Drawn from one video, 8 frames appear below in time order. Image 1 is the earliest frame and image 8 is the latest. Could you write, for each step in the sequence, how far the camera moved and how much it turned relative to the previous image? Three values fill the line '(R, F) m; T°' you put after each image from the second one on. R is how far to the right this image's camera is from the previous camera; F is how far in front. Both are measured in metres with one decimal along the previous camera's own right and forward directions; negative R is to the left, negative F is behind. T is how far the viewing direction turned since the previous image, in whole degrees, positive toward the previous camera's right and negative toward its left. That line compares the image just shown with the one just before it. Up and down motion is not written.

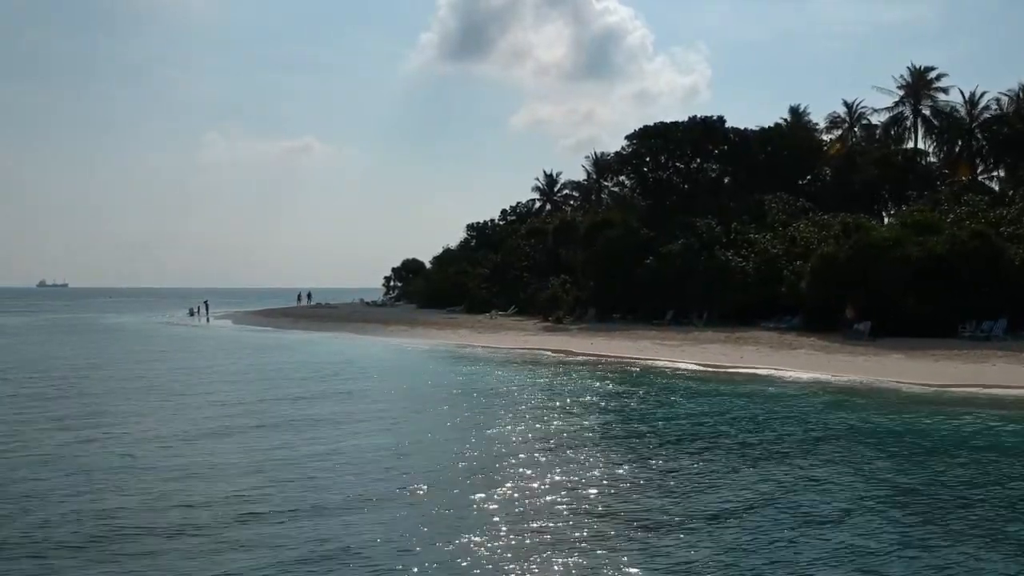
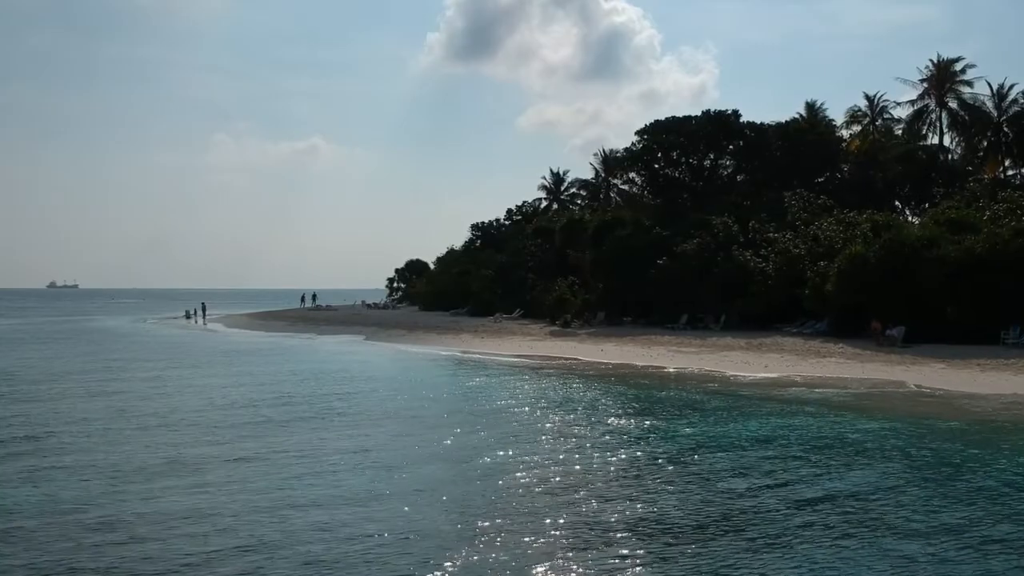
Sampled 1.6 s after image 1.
(+0.1, +2.4) m; 0°
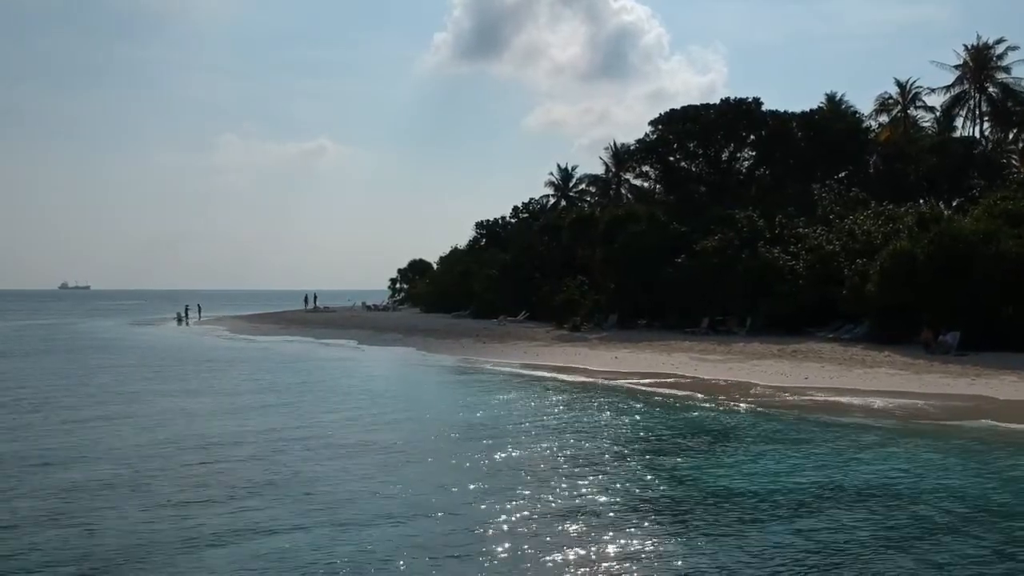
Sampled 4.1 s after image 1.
(+0.1, +3.5) m; -1°
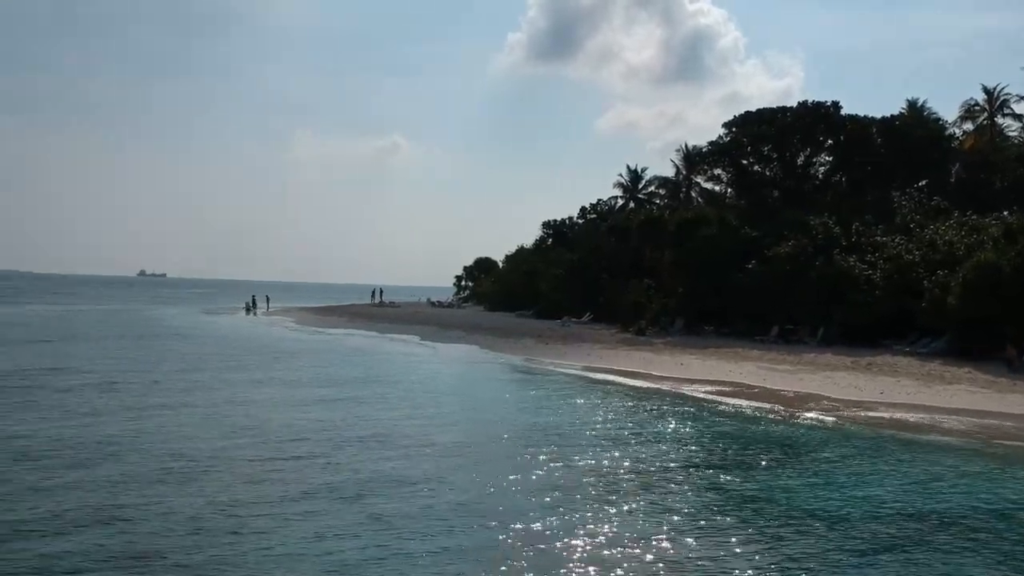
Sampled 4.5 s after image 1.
(0.0, +0.2) m; -4°
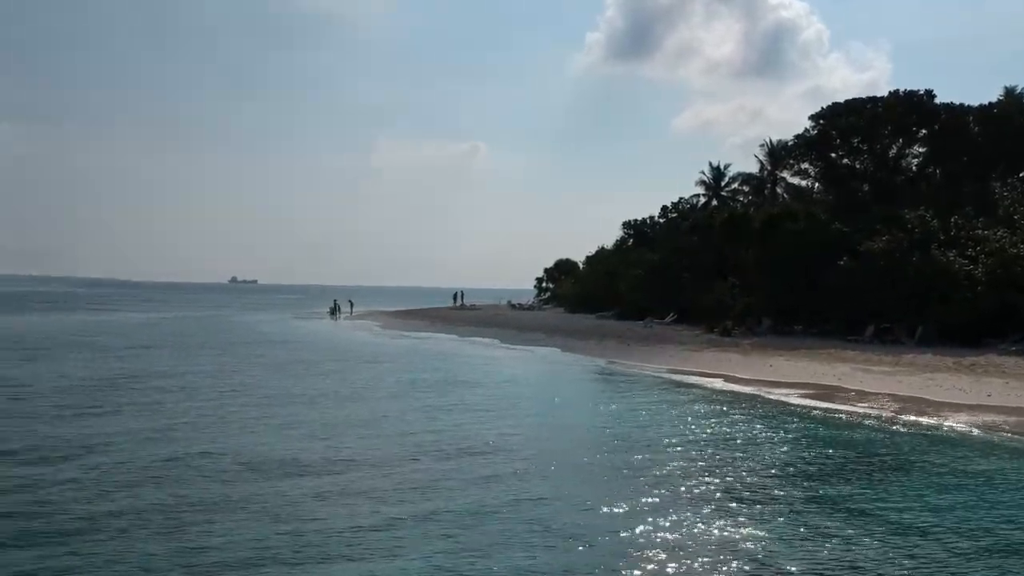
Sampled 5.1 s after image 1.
(0.0, +0.4) m; -5°
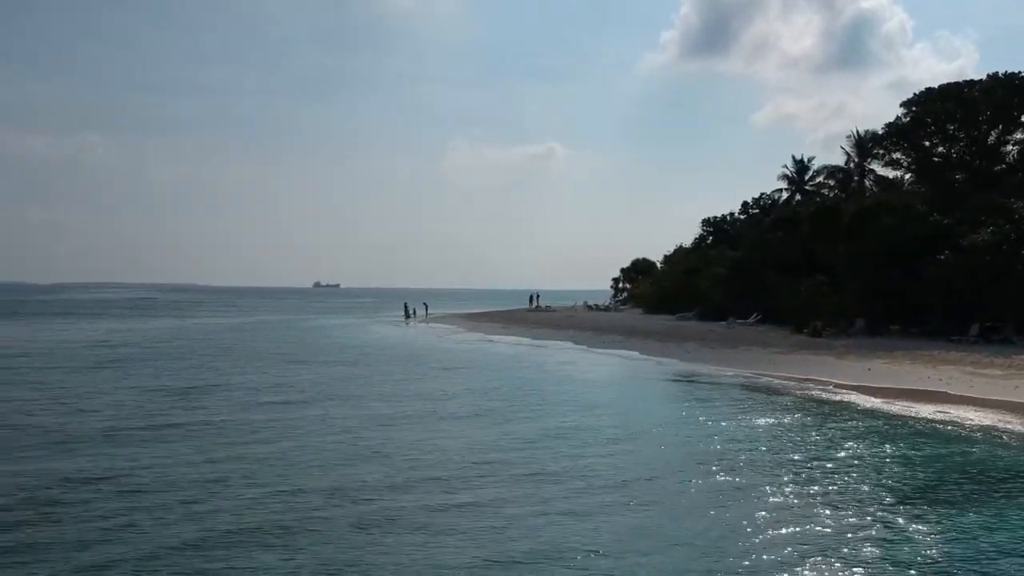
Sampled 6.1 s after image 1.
(+0.1, +1.1) m; -5°
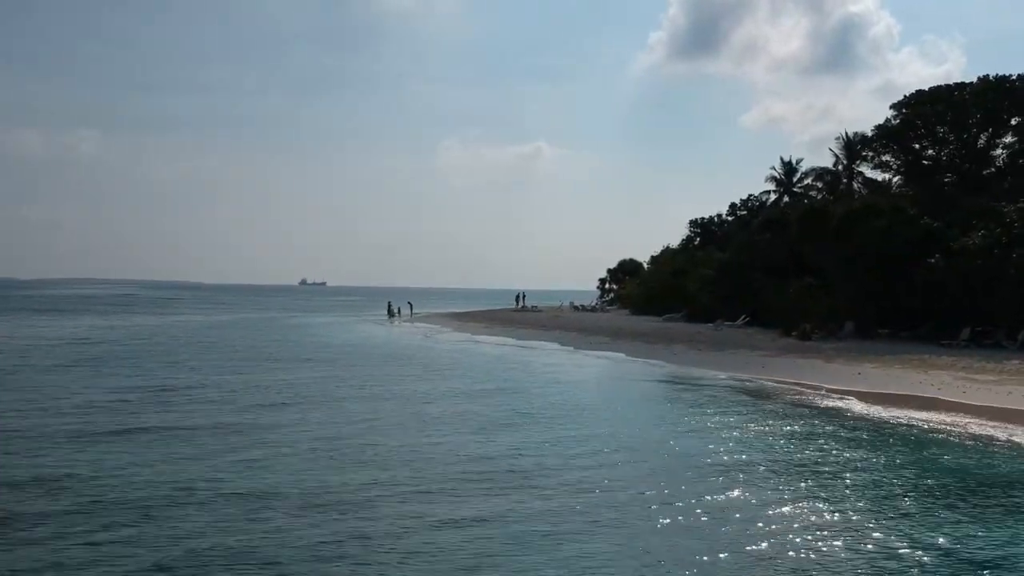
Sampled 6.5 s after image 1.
(+0.1, +0.6) m; +1°
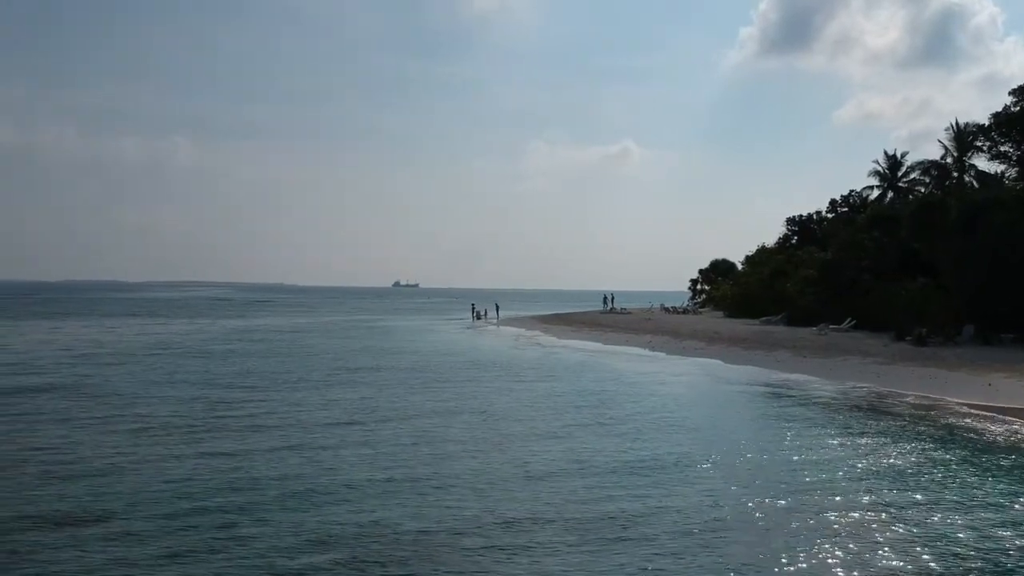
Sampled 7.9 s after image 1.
(0.0, +1.3) m; -6°
